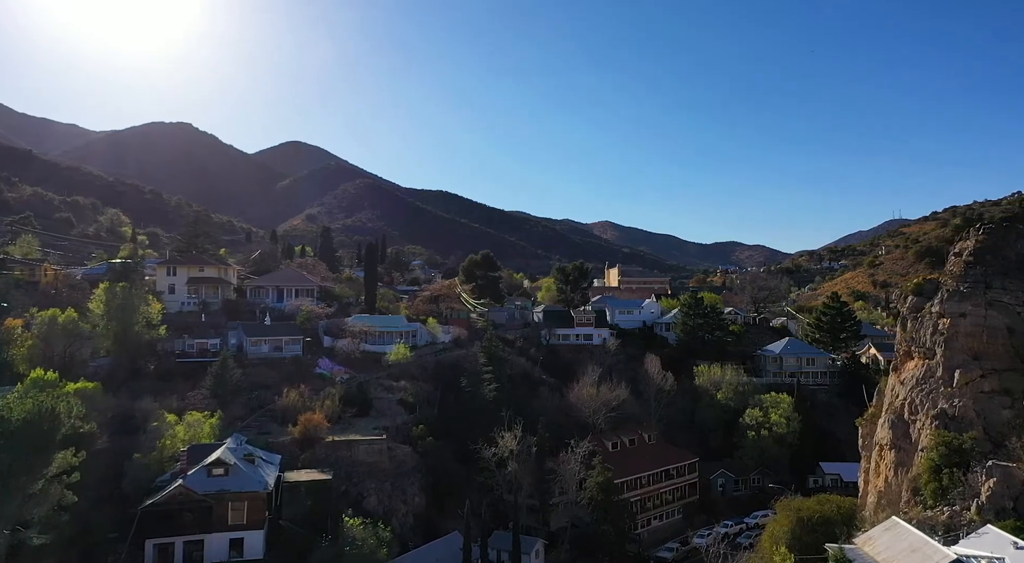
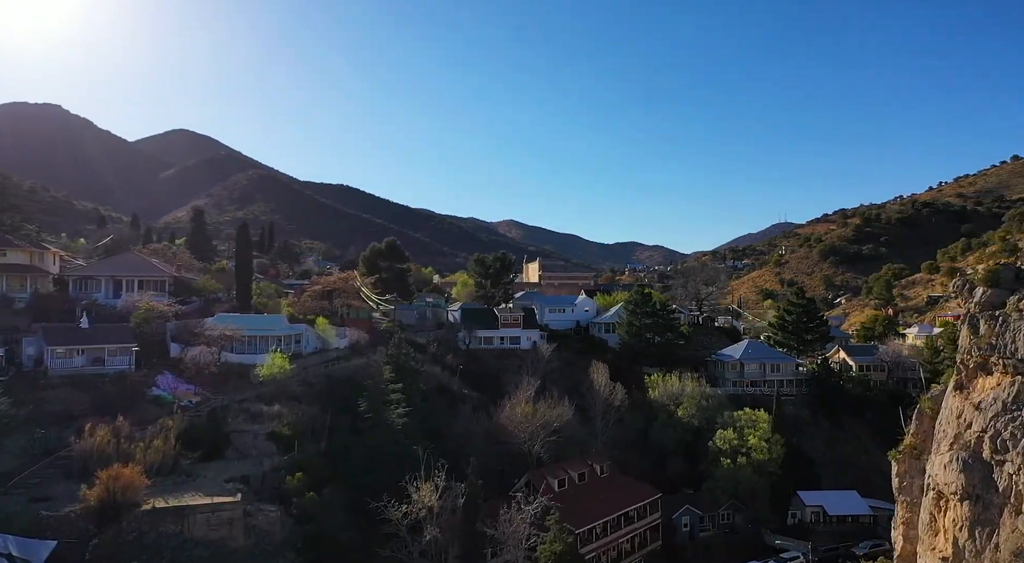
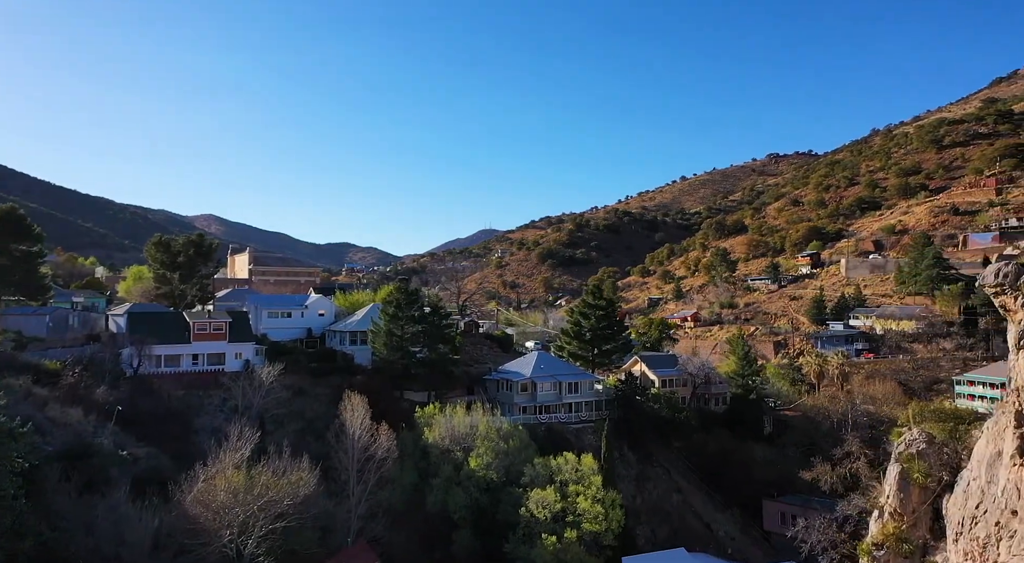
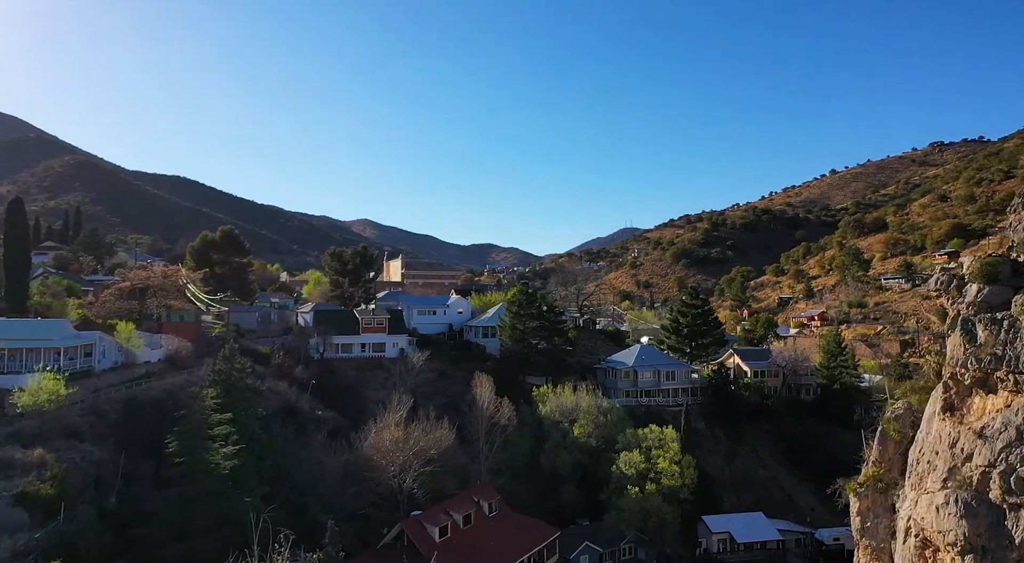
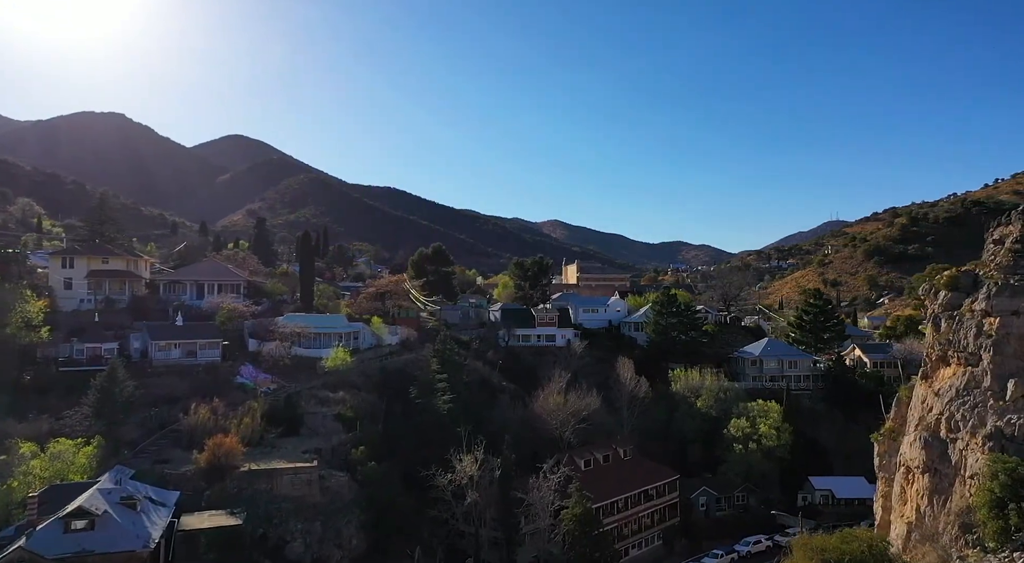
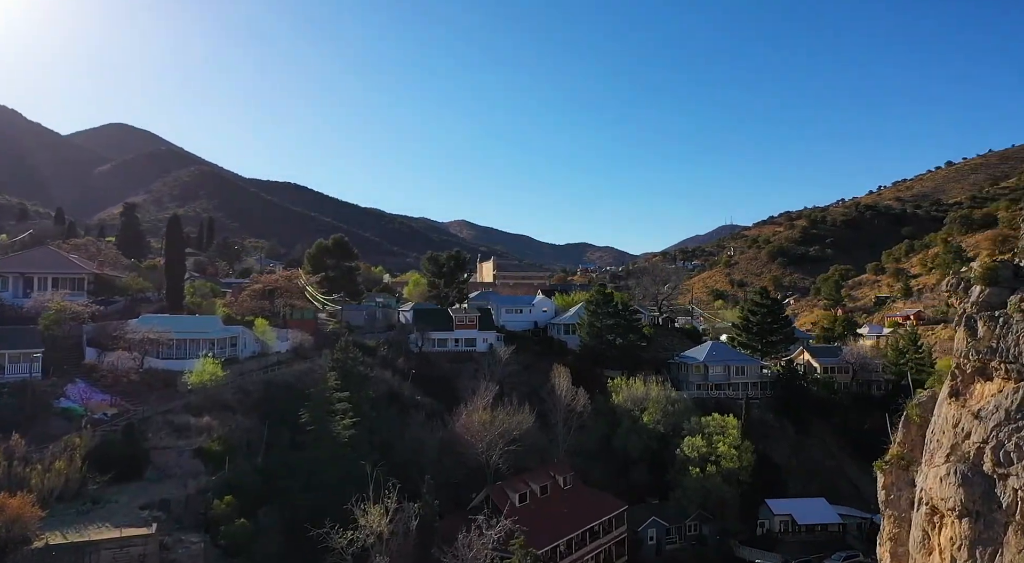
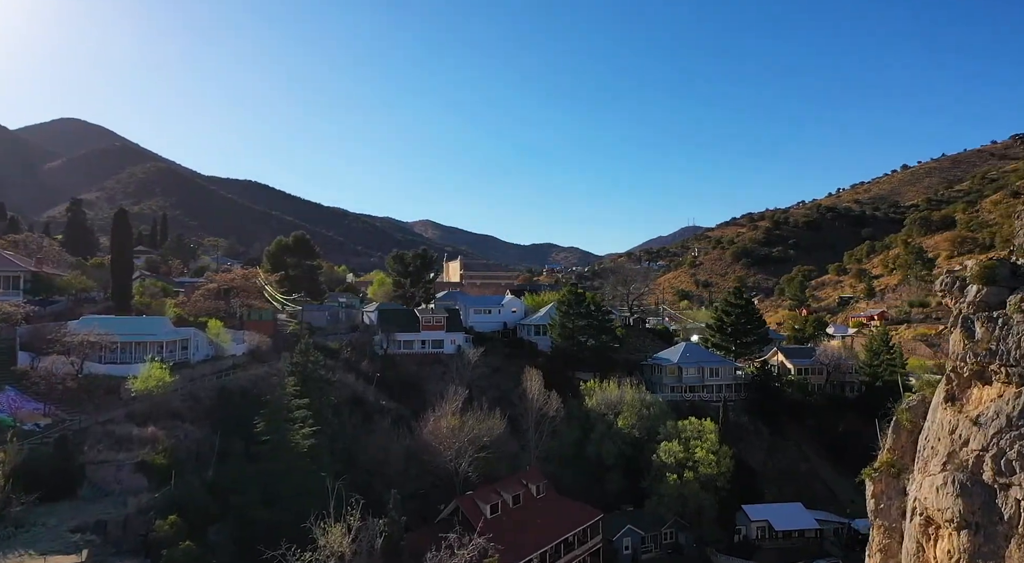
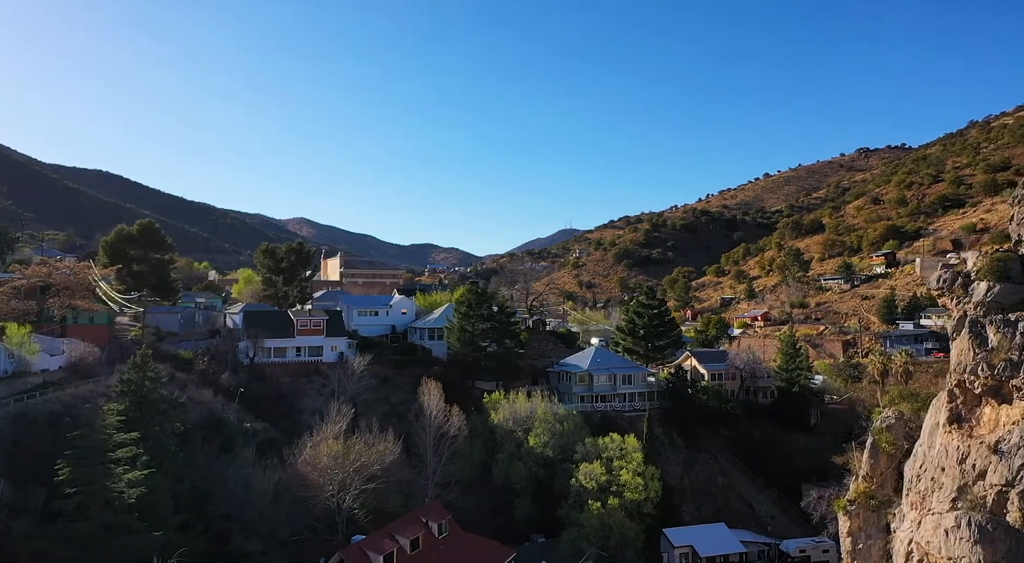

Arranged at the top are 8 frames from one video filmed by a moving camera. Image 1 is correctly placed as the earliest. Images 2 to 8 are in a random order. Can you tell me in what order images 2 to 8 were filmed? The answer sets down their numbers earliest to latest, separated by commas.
5, 2, 6, 7, 4, 8, 3
